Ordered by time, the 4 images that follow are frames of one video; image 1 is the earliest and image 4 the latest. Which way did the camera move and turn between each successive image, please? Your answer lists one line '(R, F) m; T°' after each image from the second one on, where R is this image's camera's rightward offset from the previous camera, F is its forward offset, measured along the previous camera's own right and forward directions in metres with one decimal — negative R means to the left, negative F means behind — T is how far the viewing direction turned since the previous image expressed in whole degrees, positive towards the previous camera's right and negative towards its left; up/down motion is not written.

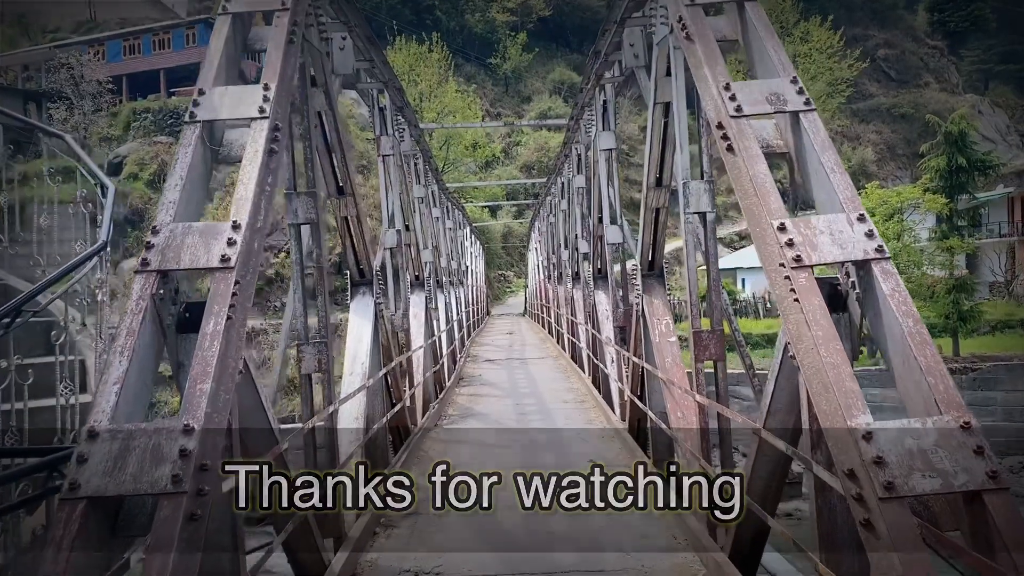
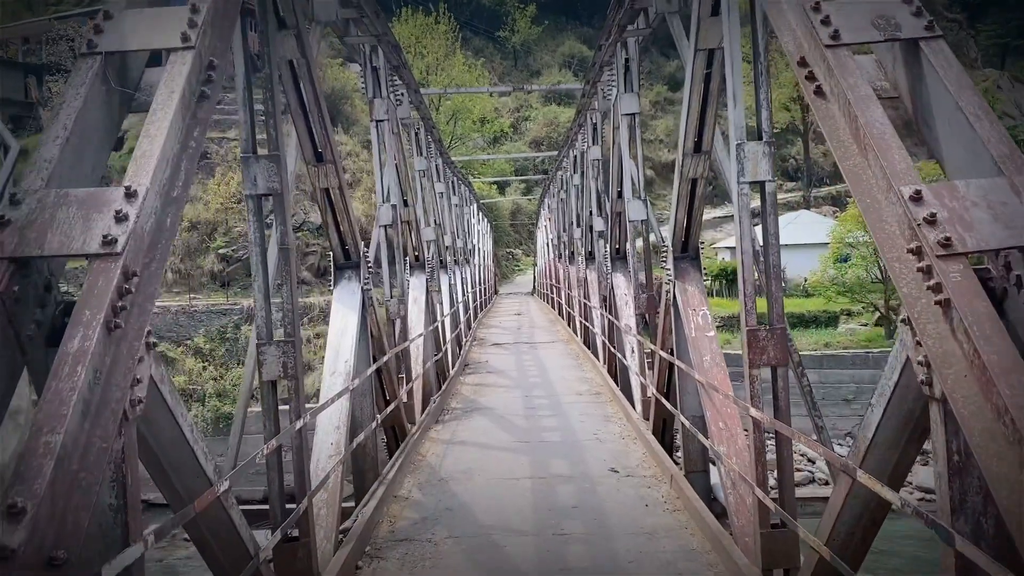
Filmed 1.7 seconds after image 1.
(0.0, +0.7) m; -1°
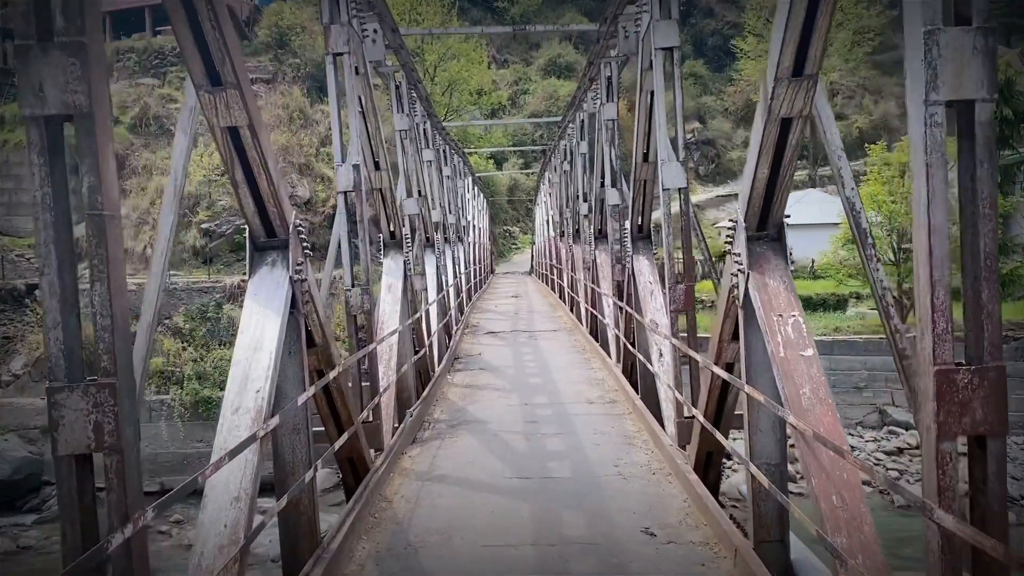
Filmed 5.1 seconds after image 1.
(0.0, +1.4) m; 0°
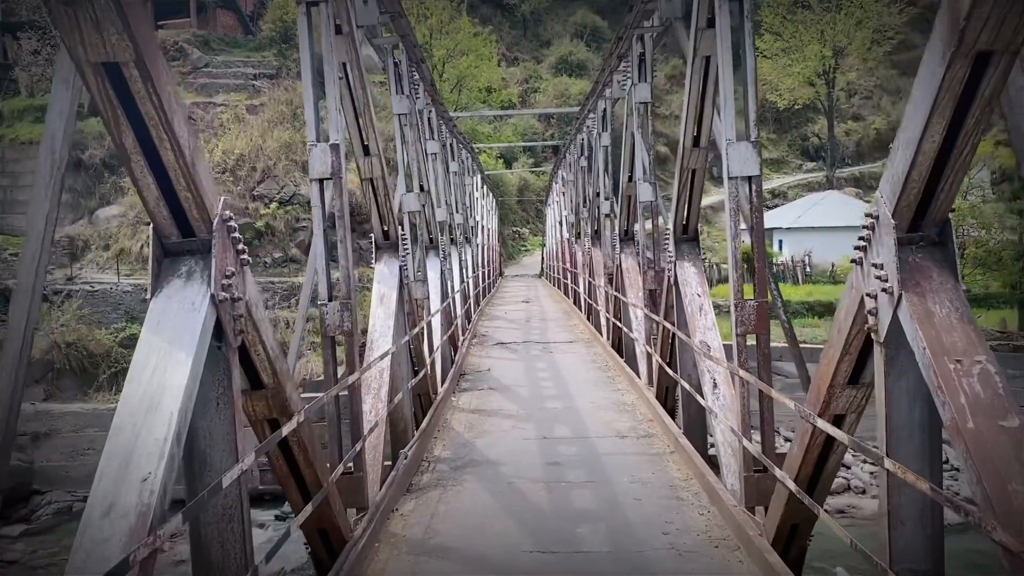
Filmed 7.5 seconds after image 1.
(-0.1, +1.0) m; -1°
